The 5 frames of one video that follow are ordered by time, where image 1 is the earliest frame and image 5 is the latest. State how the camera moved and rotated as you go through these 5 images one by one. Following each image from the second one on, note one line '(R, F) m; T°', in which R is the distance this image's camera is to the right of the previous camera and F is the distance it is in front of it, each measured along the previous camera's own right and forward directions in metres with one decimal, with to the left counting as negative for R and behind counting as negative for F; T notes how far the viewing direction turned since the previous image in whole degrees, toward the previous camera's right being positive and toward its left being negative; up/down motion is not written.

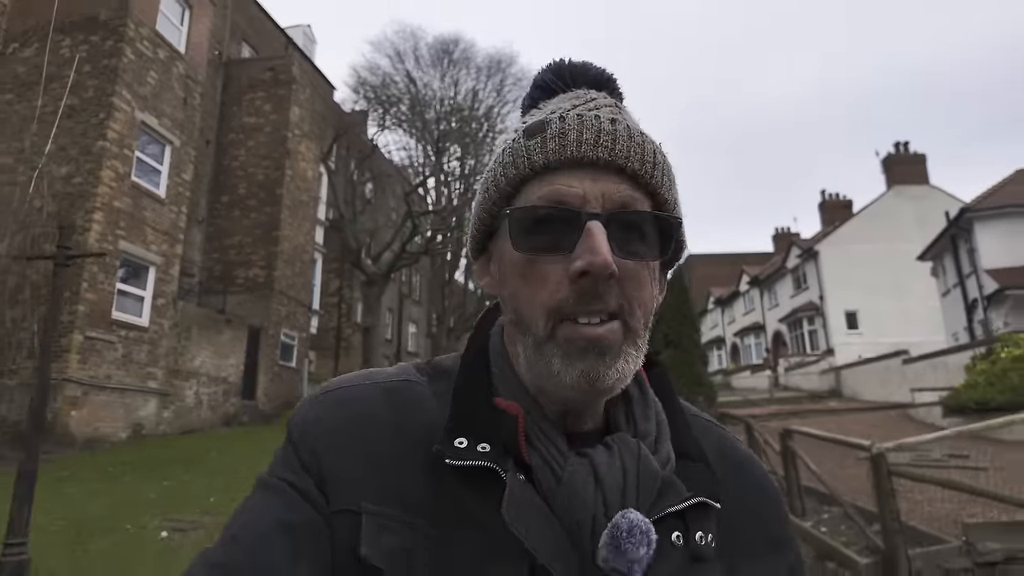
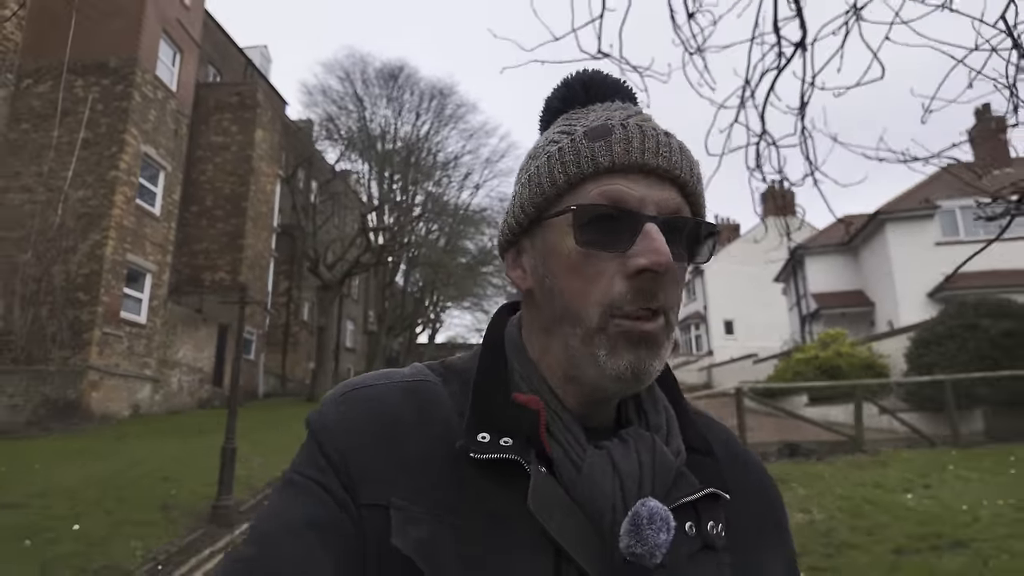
(-0.2, -3.3) m; +7°
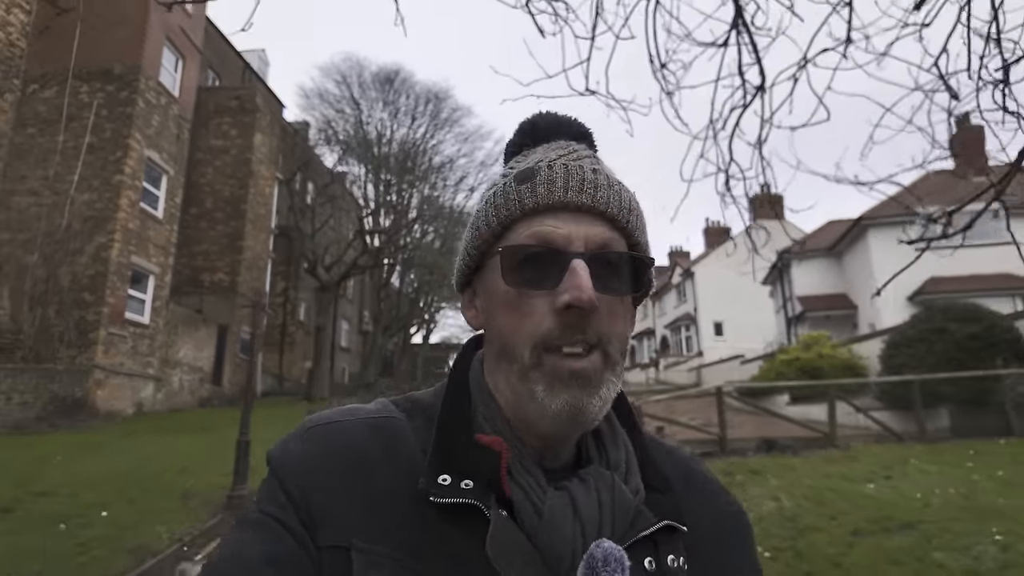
(0.0, -0.5) m; +1°
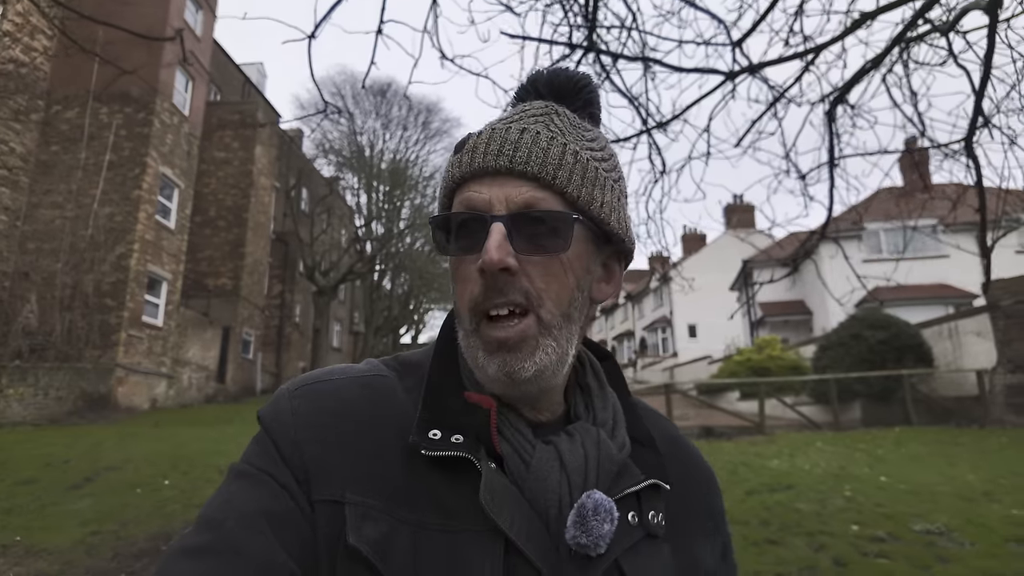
(+0.1, -1.5) m; +1°
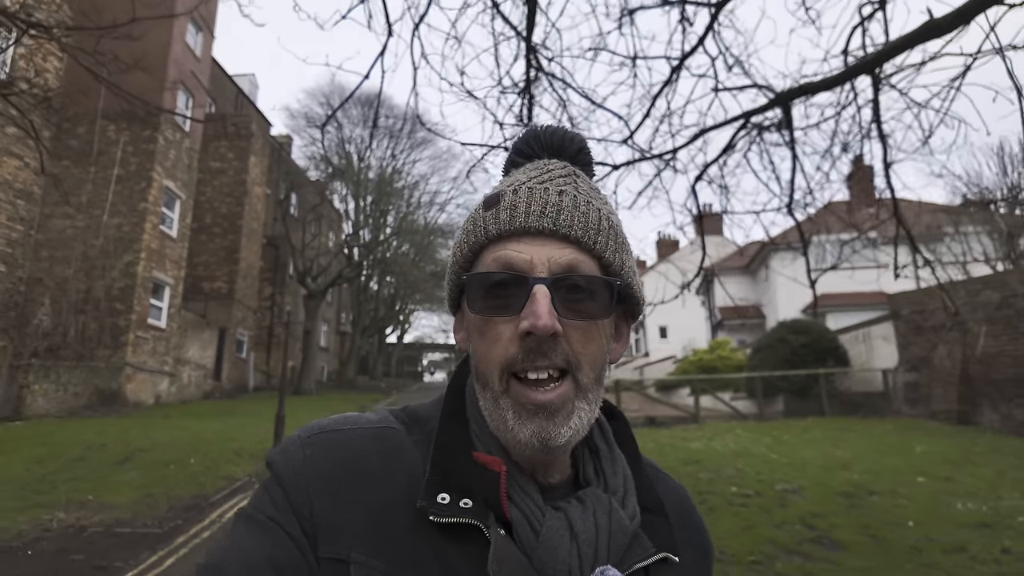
(+0.3, -1.5) m; +1°
